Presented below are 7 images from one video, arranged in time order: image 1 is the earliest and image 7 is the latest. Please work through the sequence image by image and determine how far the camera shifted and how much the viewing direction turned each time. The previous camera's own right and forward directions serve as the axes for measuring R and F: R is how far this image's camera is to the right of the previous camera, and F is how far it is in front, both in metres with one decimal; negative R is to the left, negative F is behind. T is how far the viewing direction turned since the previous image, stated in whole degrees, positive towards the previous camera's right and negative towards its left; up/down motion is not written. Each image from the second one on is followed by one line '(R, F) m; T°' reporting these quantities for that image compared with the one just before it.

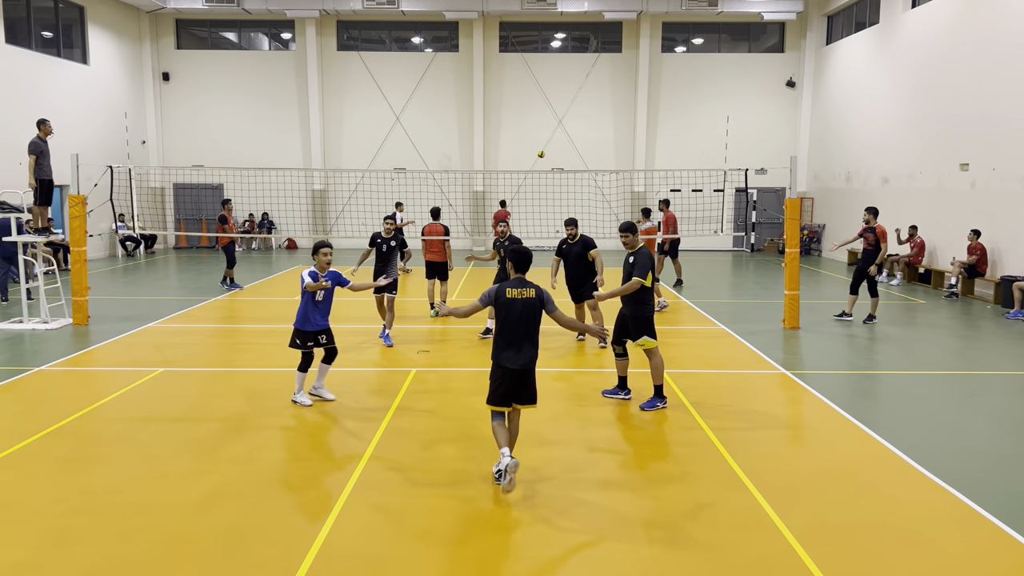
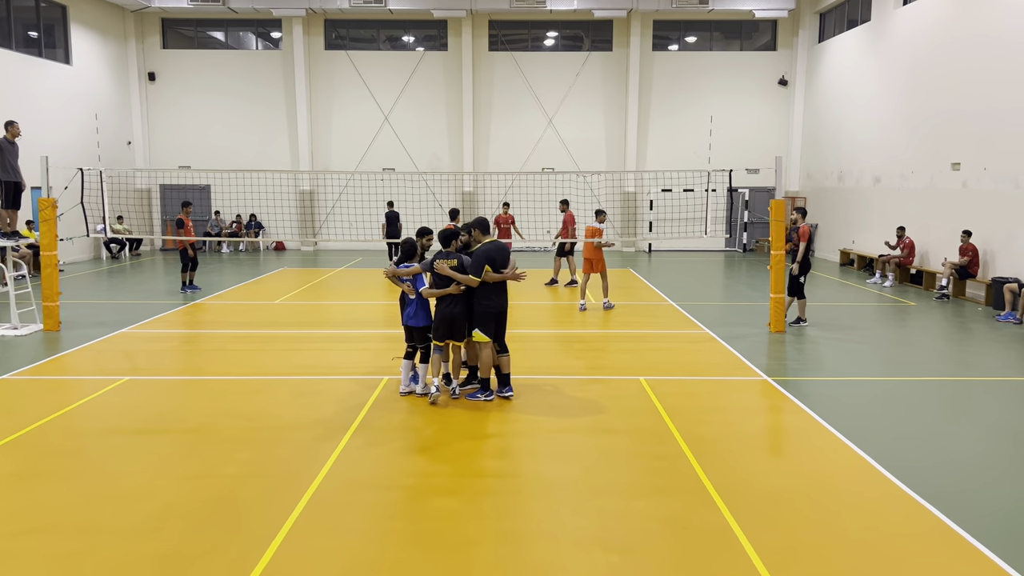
(+0.2, +0.2) m; 0°
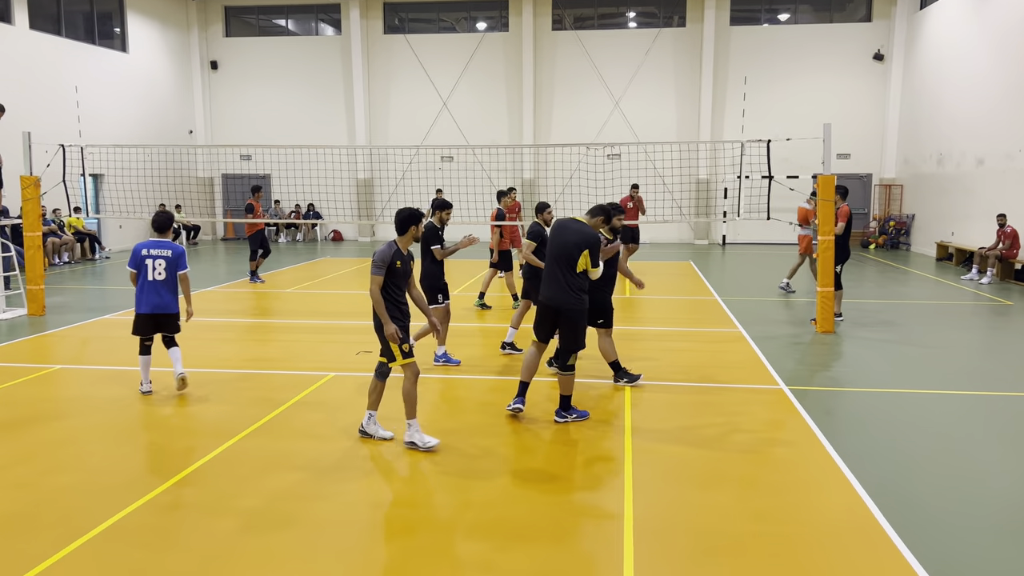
(+1.0, +1.1) m; -7°
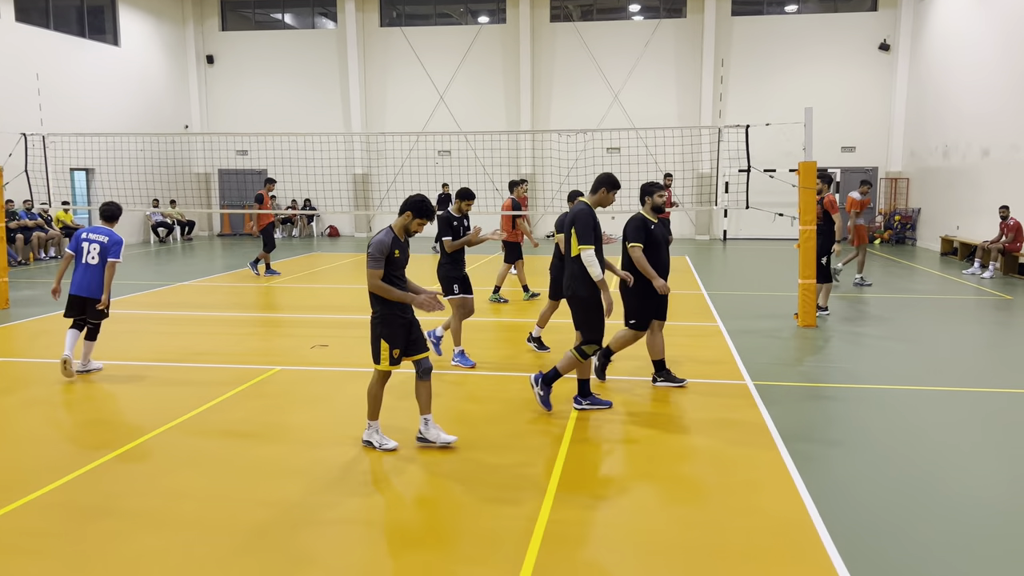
(+0.4, +0.3) m; -1°
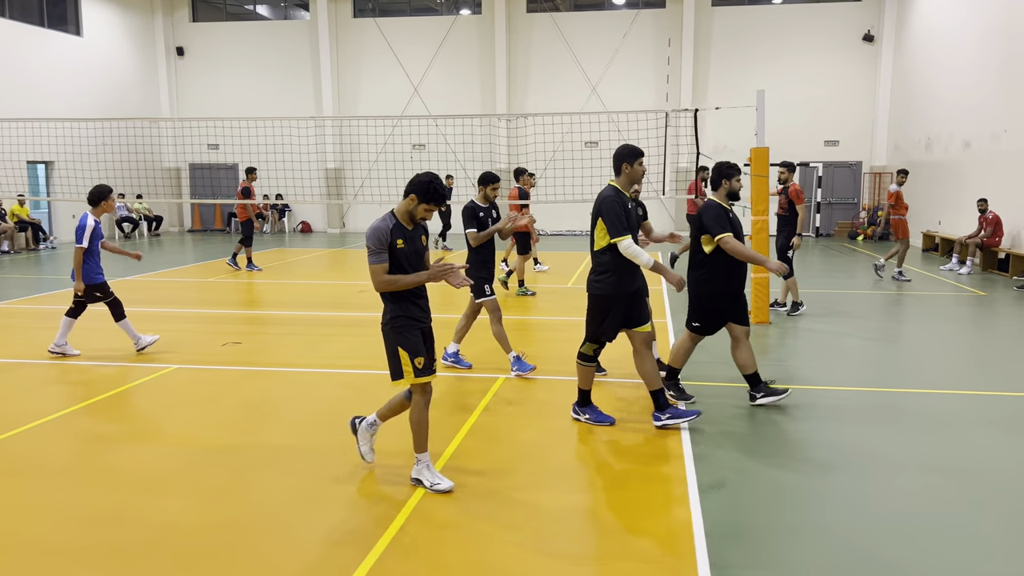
(+0.5, +0.4) m; 0°
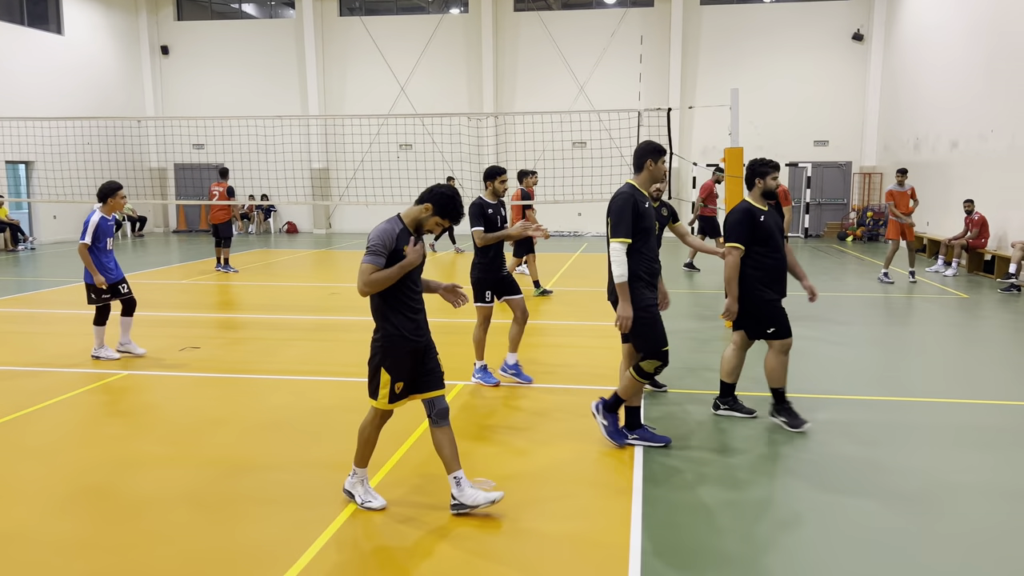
(+0.2, +0.1) m; 0°
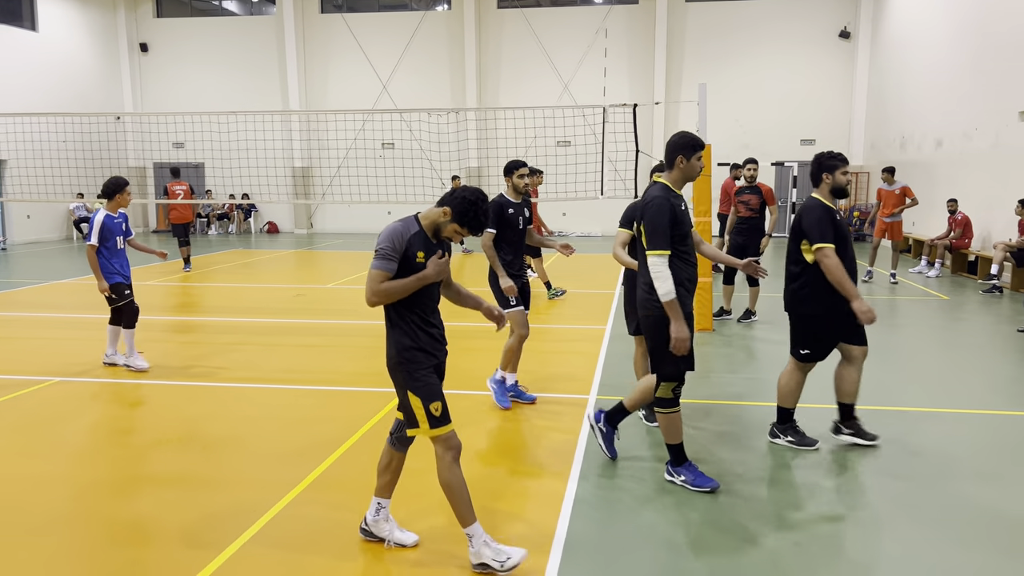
(+0.3, +0.2) m; 0°
